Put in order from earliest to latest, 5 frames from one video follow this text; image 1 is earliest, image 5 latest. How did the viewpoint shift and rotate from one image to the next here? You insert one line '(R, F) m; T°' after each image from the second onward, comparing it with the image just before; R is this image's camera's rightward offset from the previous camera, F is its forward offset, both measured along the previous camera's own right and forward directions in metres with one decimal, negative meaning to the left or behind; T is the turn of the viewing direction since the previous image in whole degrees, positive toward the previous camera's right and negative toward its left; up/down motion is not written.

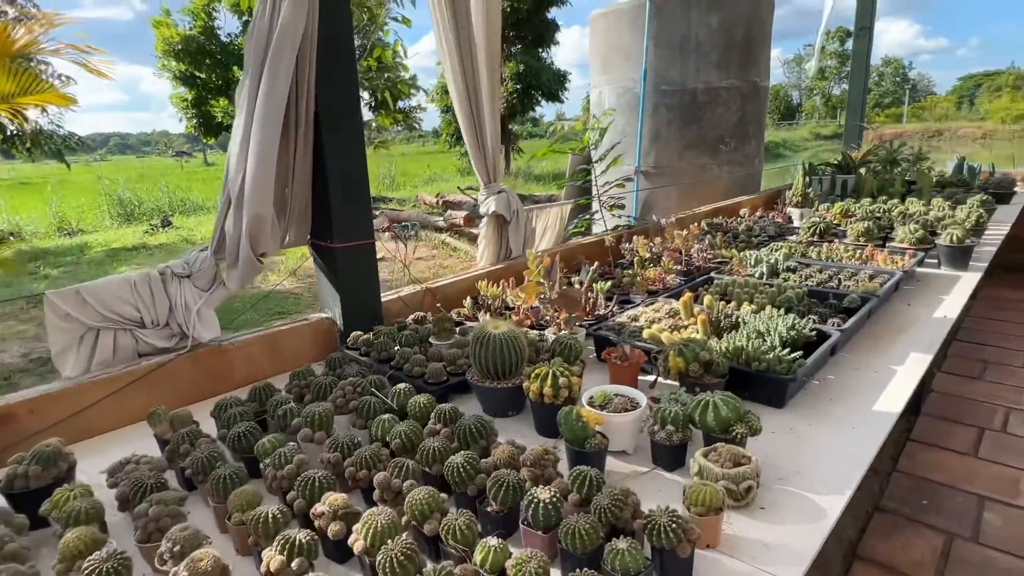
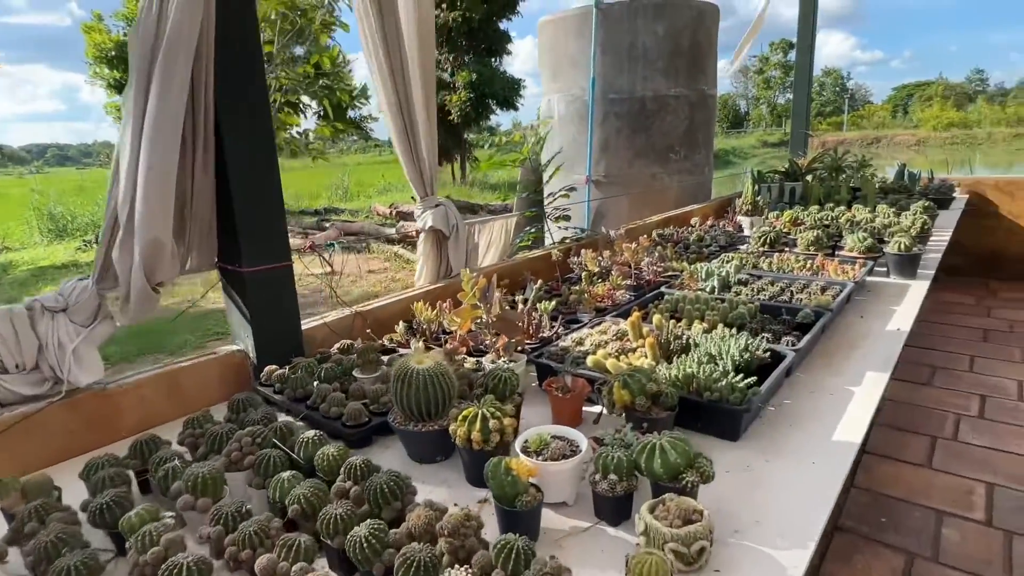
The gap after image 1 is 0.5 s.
(+0.1, +0.2) m; +4°
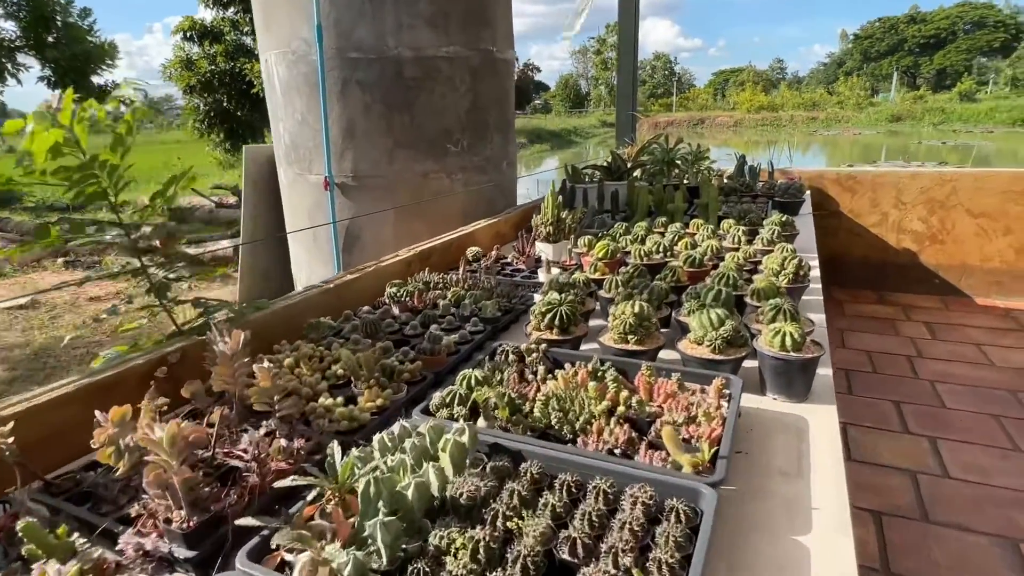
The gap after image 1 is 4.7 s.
(+0.9, +1.6) m; +14°
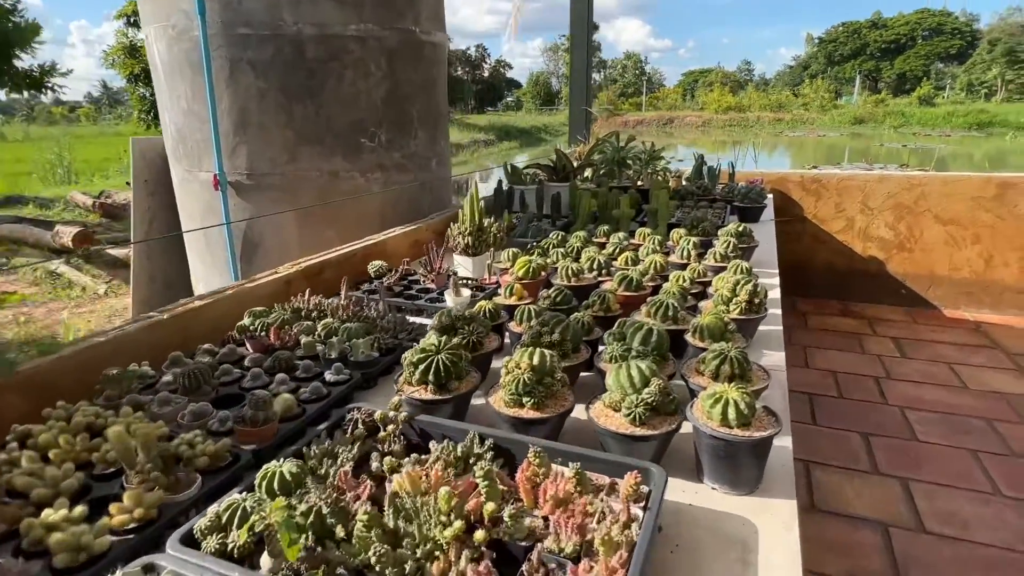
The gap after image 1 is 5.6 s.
(+0.3, +0.4) m; +3°
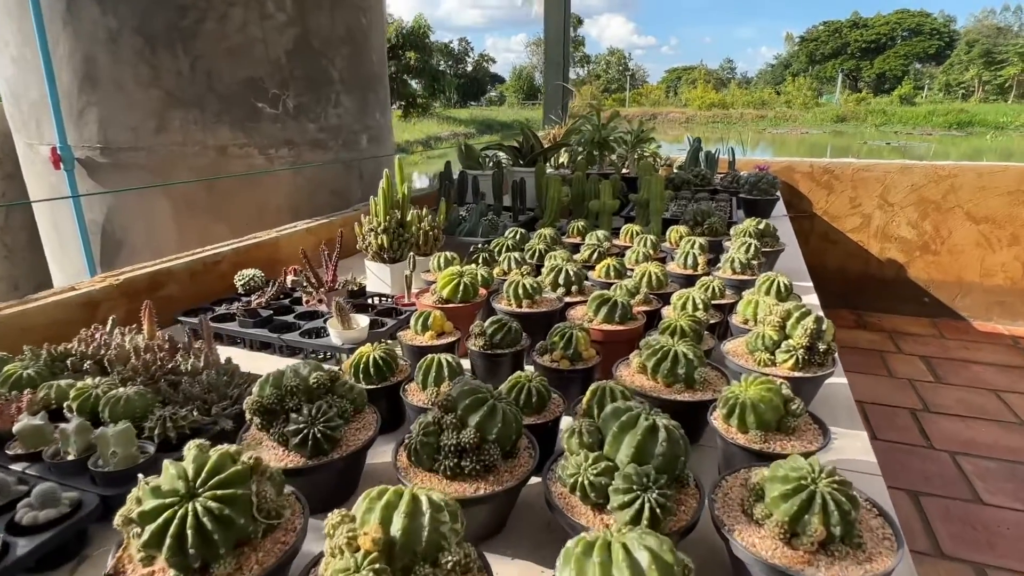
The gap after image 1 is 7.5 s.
(+0.1, +0.7) m; +2°
